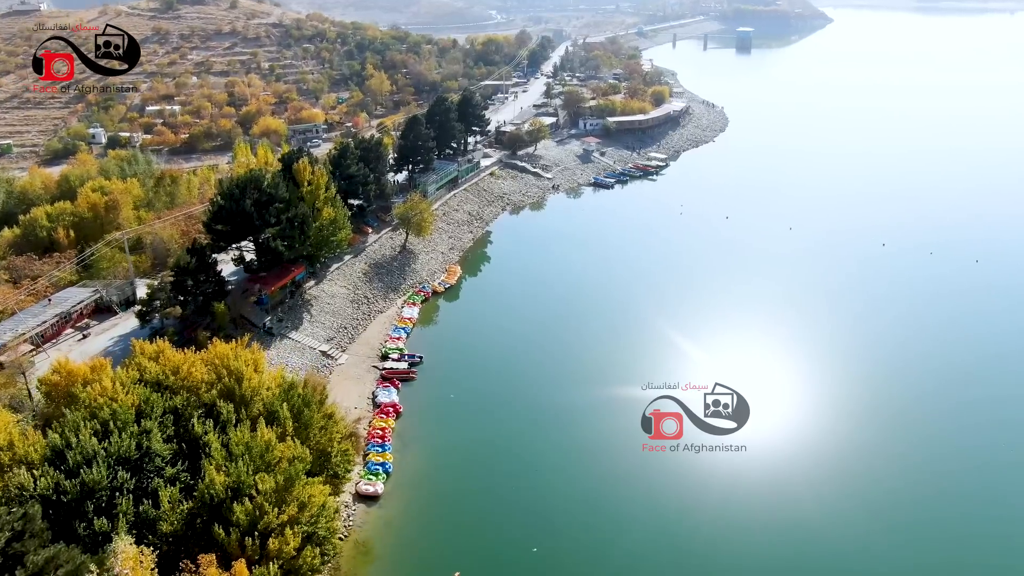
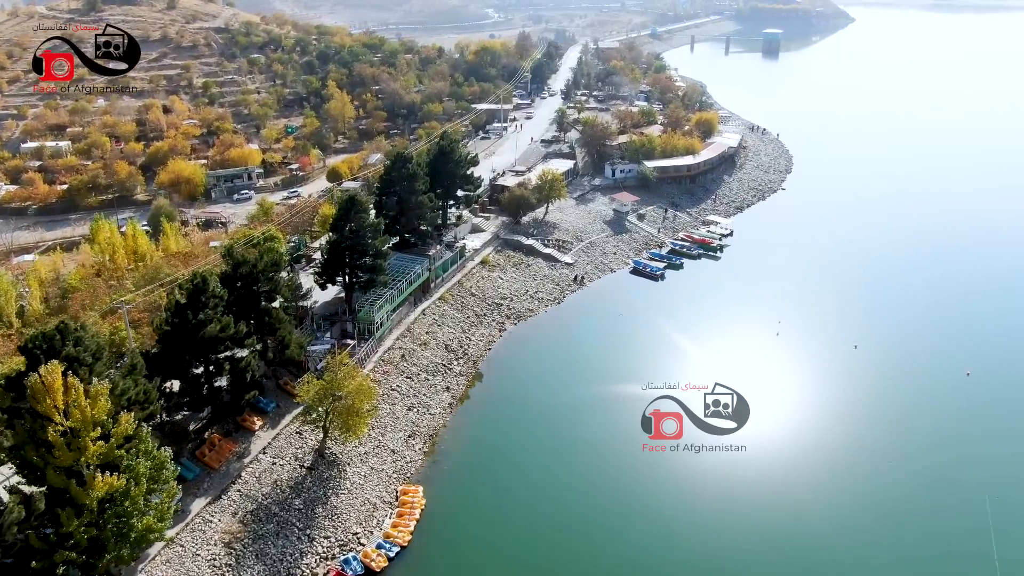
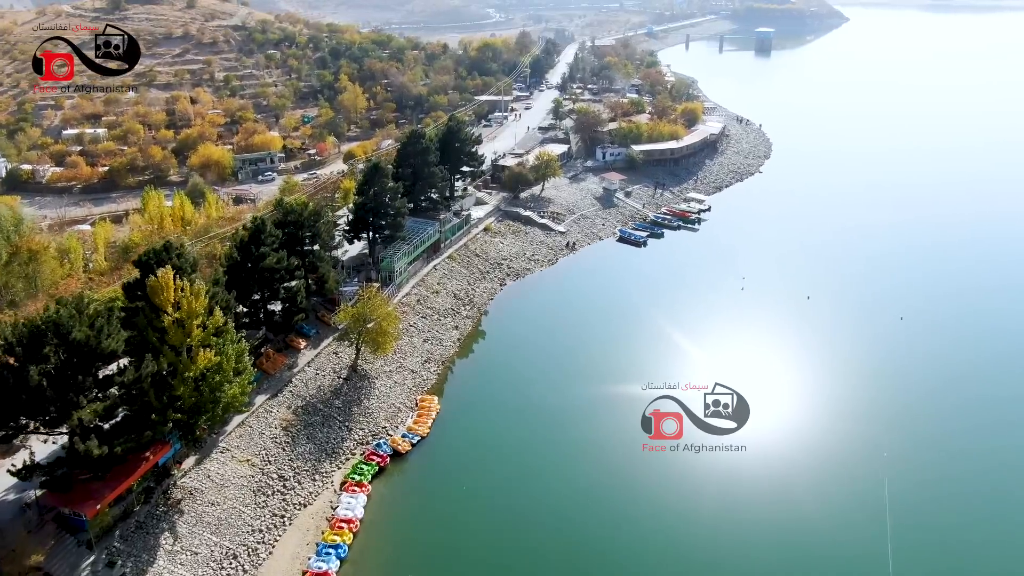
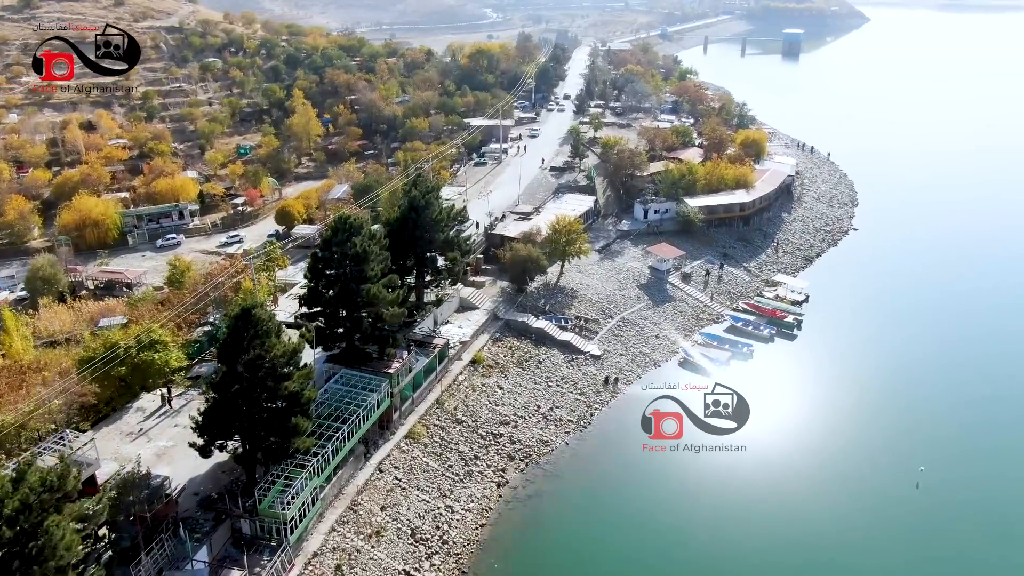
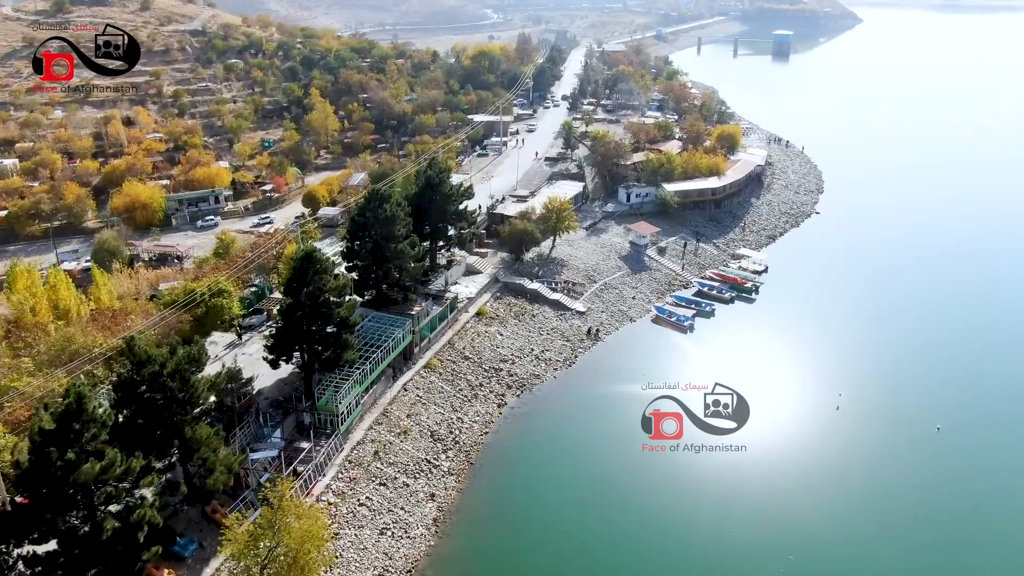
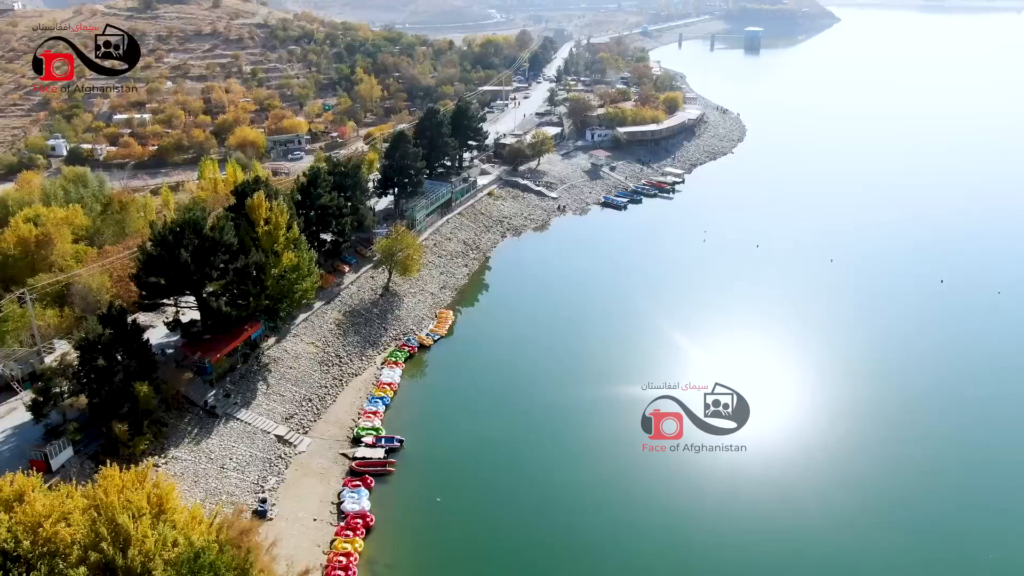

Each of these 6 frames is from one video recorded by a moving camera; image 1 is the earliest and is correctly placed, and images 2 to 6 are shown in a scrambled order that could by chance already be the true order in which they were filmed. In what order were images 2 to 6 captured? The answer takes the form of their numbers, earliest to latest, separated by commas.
6, 3, 2, 5, 4
